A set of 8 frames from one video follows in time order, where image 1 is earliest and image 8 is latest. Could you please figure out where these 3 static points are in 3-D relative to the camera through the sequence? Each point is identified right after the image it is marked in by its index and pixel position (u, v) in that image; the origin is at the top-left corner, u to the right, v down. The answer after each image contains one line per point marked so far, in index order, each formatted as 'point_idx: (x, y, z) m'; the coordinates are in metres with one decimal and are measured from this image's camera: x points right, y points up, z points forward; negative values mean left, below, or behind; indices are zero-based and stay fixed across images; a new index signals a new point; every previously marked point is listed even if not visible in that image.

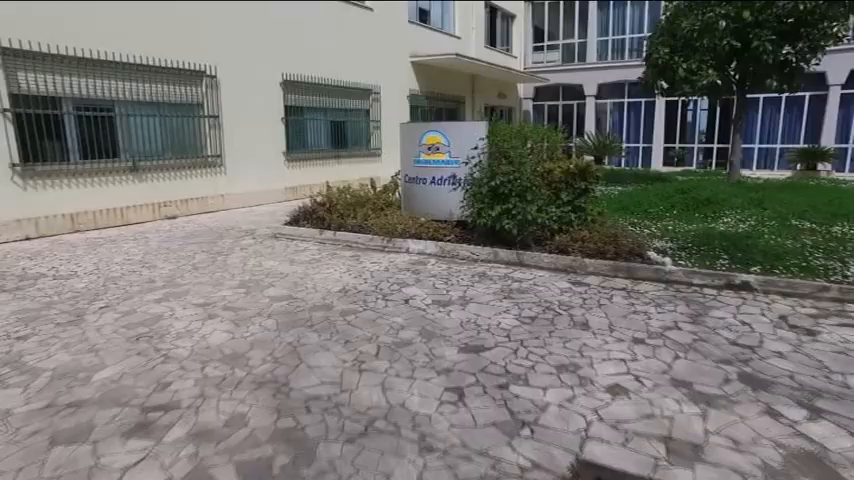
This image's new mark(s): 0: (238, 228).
0: (-3.3, +0.2, +9.2) m
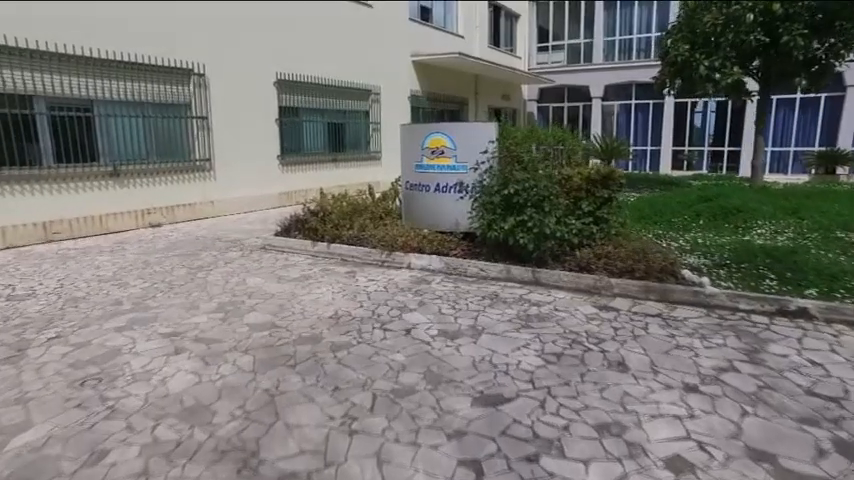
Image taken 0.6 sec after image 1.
0: (-3.2, 0.0, +8.6) m
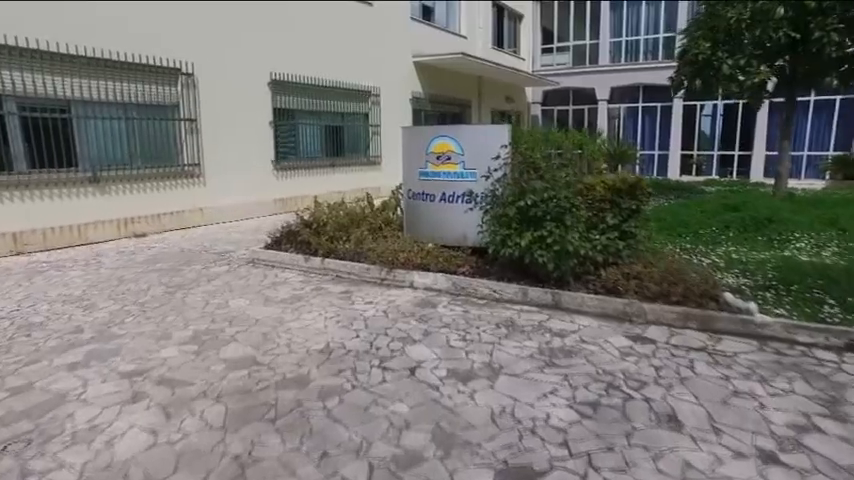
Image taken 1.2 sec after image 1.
0: (-3.2, -0.1, +7.9) m
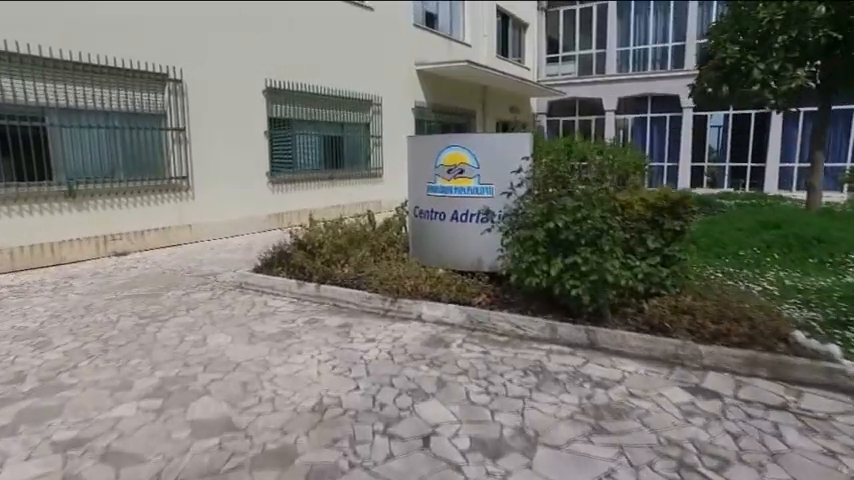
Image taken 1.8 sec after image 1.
0: (-3.1, -0.4, +7.2) m
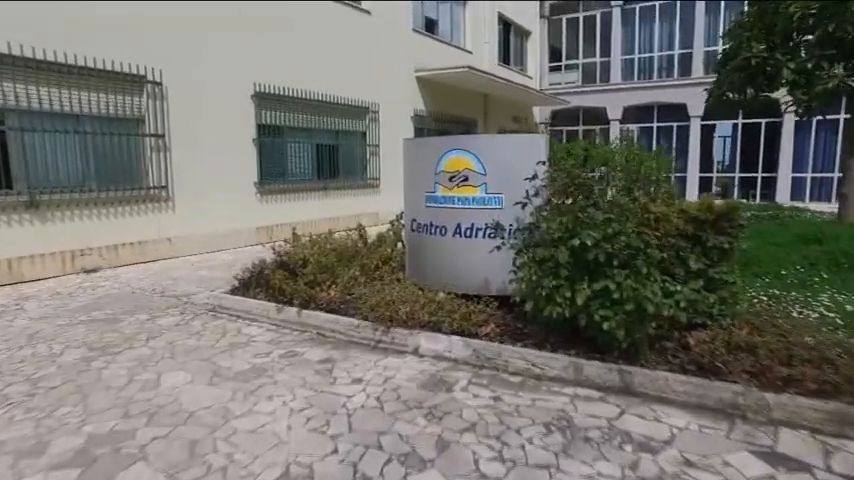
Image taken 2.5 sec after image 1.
0: (-3.1, -0.6, +6.5) m
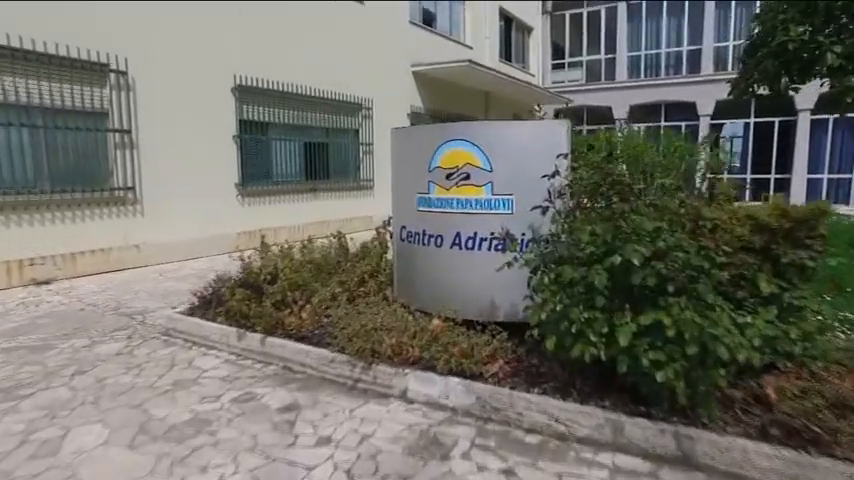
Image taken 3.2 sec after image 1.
0: (-3.2, -0.7, +5.6) m
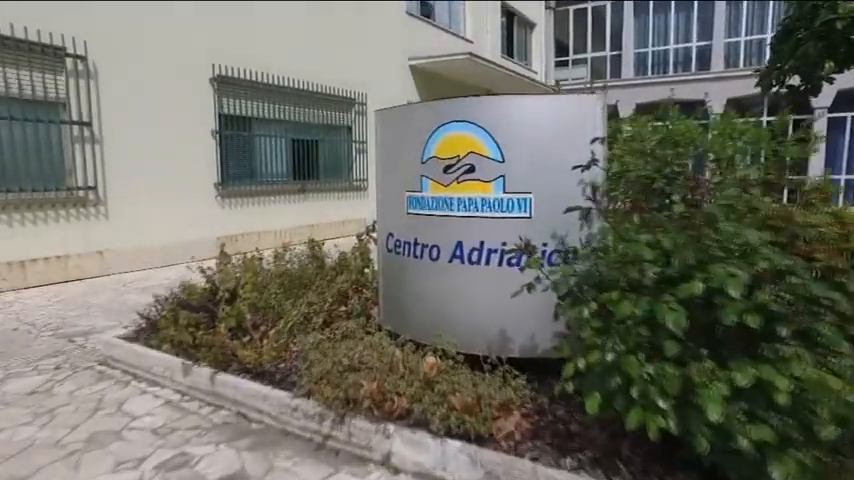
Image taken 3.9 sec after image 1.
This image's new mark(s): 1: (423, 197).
0: (-3.2, -0.8, +4.8) m
1: (0.0, +0.2, +2.9) m
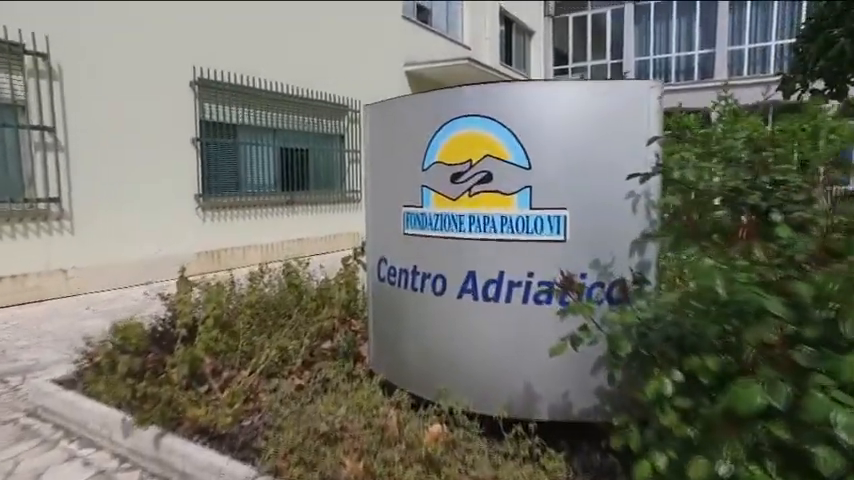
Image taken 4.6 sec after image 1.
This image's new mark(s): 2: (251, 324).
0: (-3.2, -0.9, +4.1) m
1: (0.0, +0.1, +2.3) m
2: (-1.0, -0.4, +3.0) m
